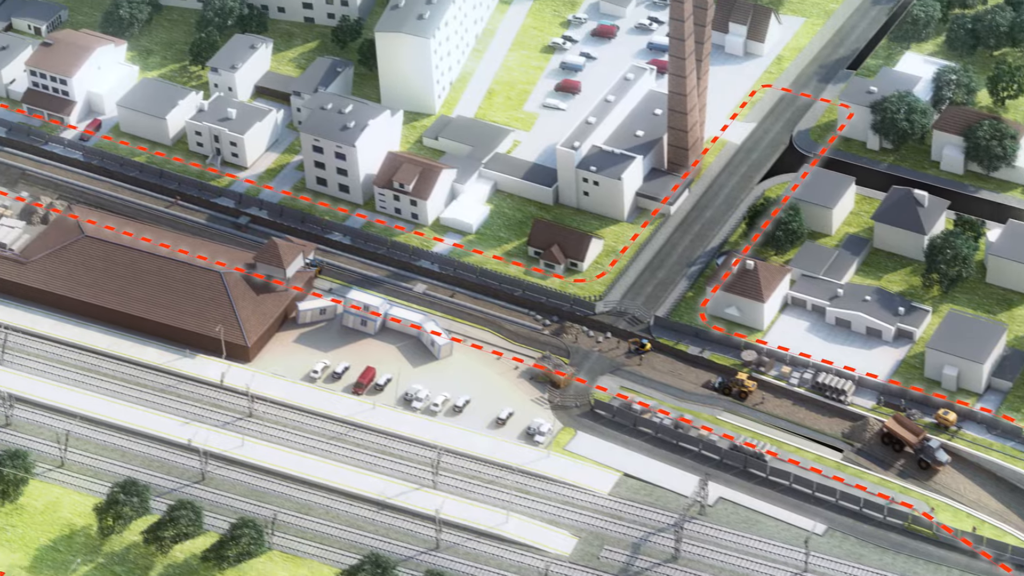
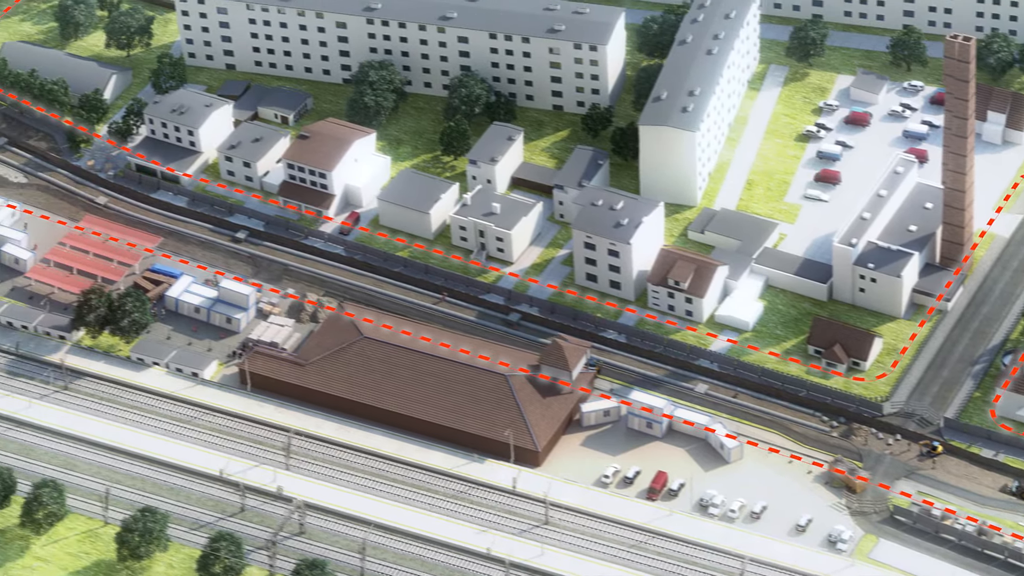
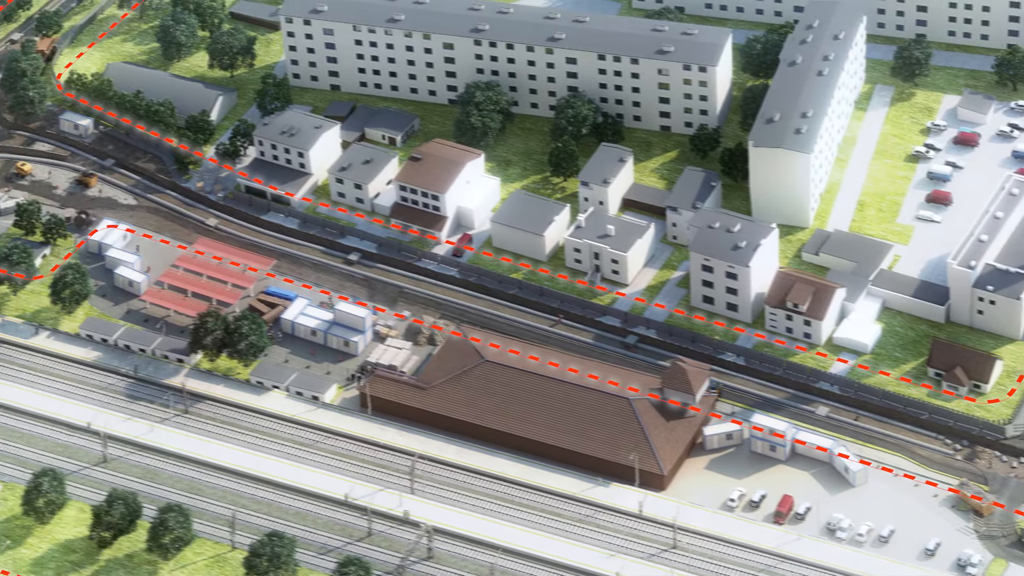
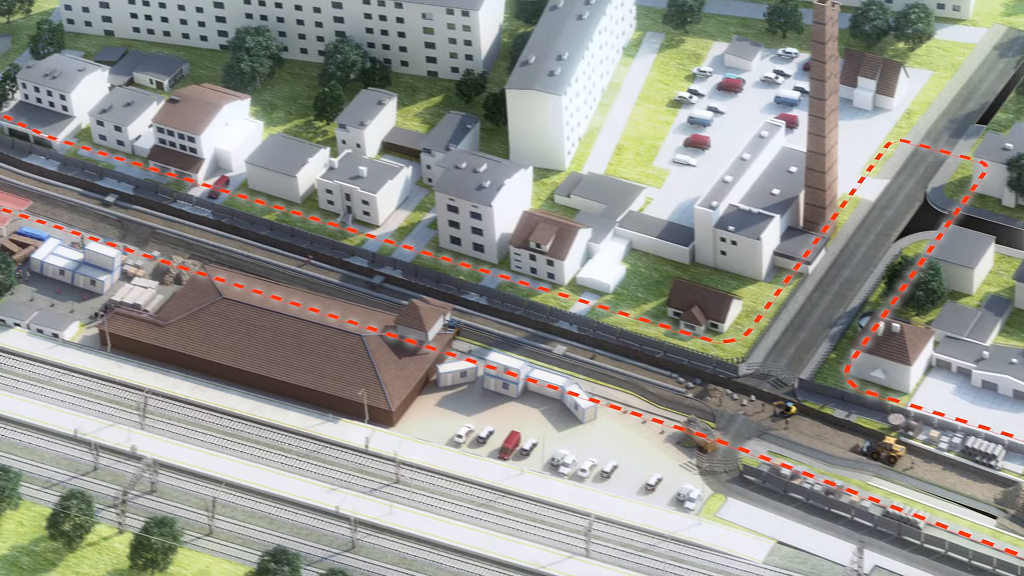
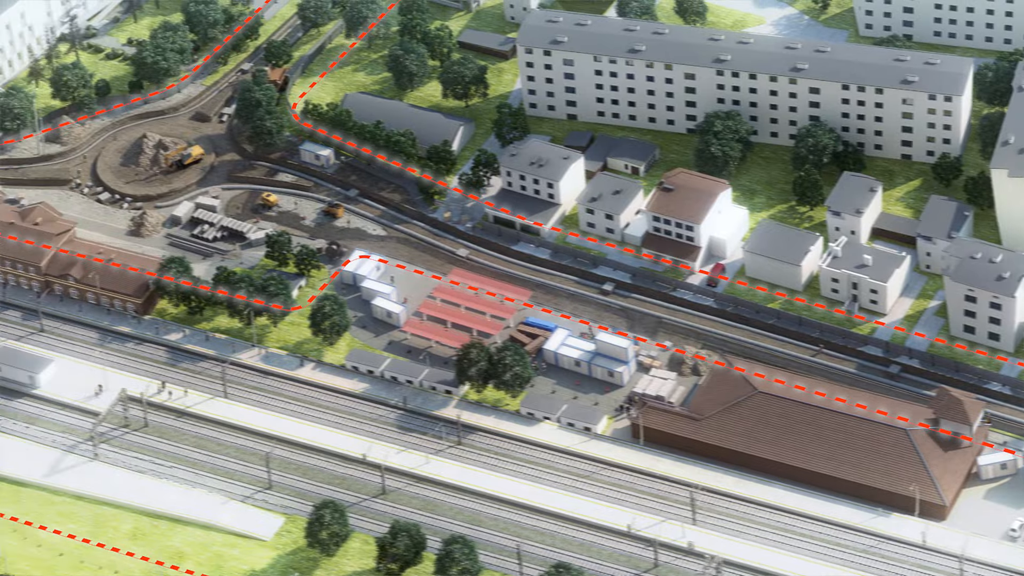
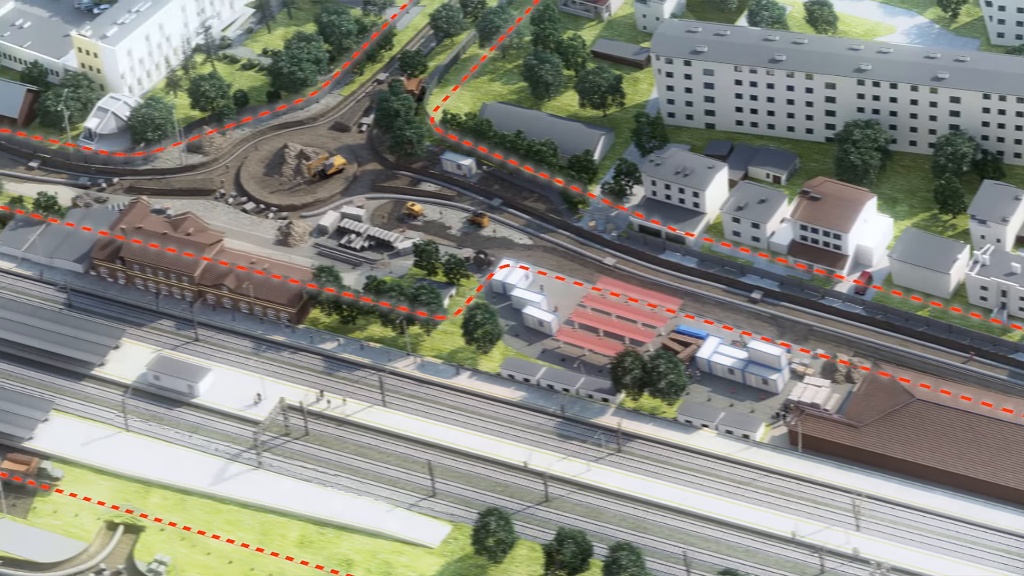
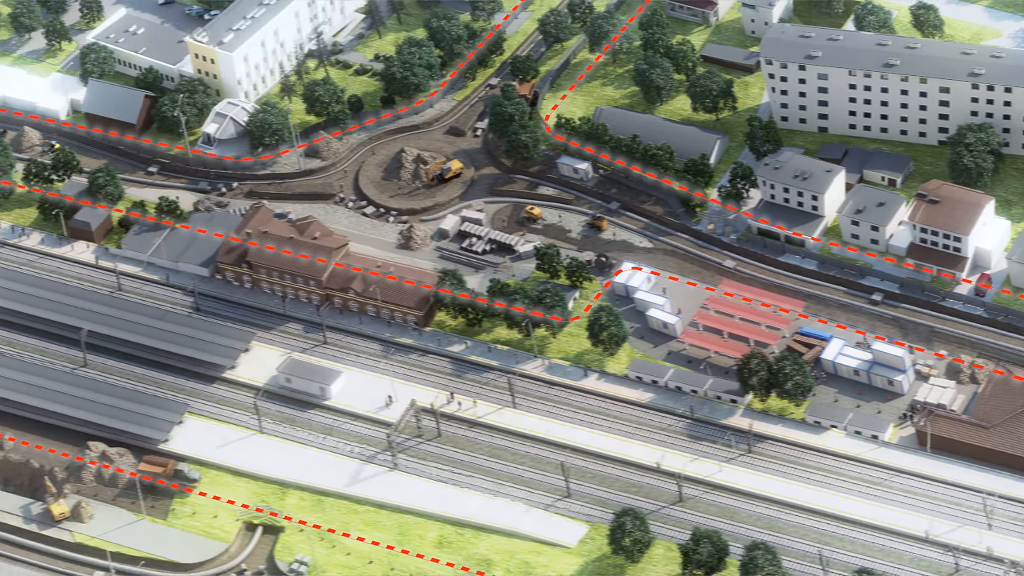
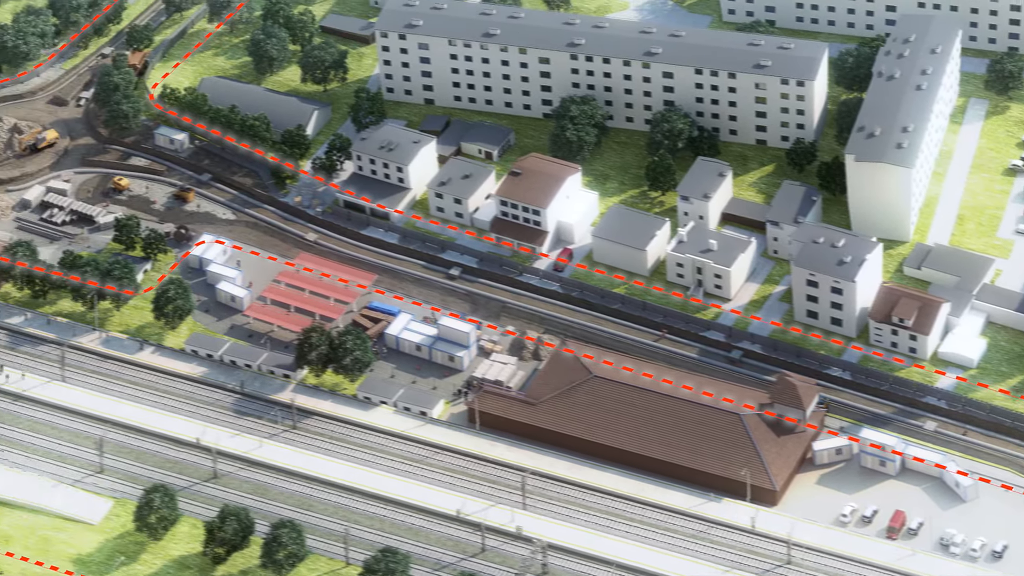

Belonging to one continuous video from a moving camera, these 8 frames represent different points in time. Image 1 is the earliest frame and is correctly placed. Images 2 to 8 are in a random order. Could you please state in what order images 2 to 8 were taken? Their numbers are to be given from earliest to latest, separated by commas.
4, 2, 3, 8, 5, 6, 7
